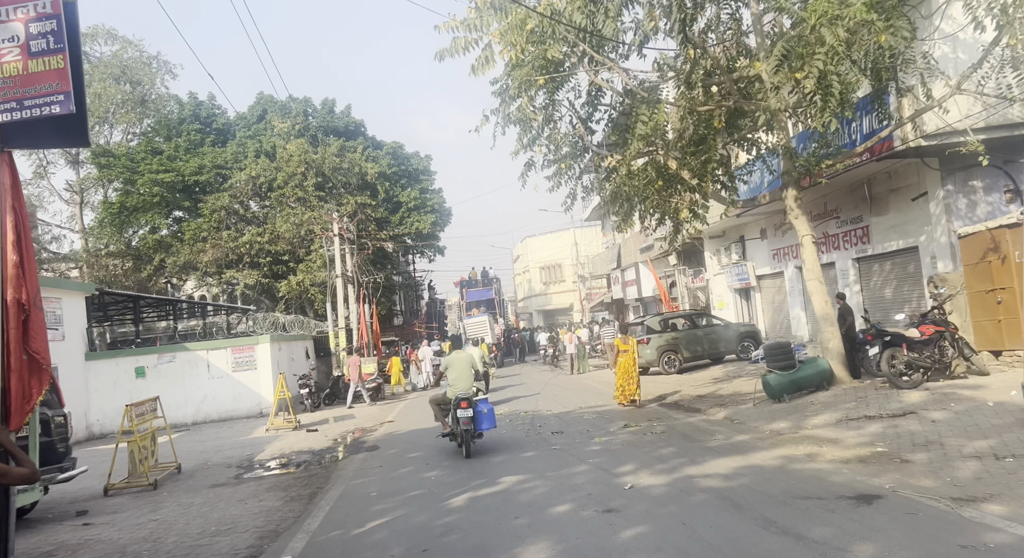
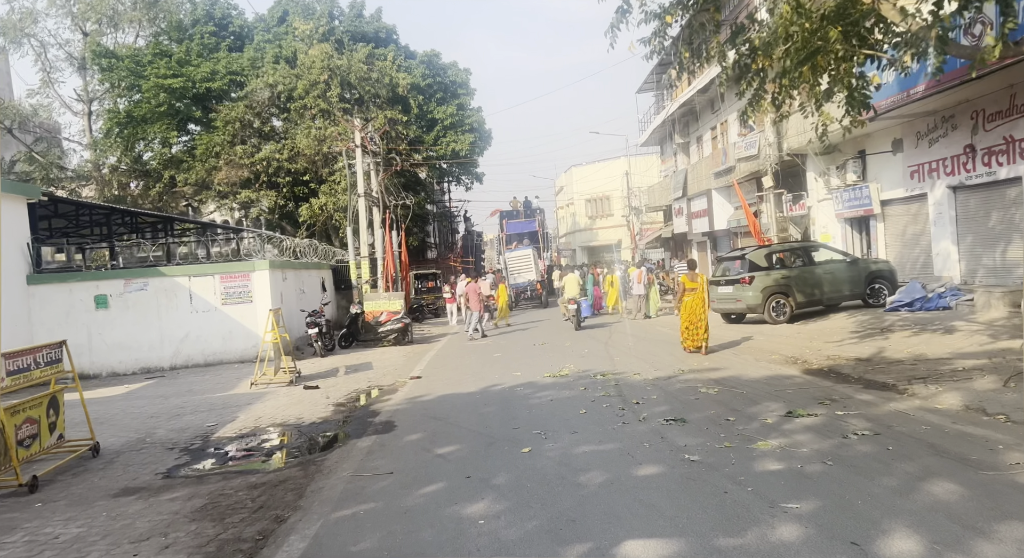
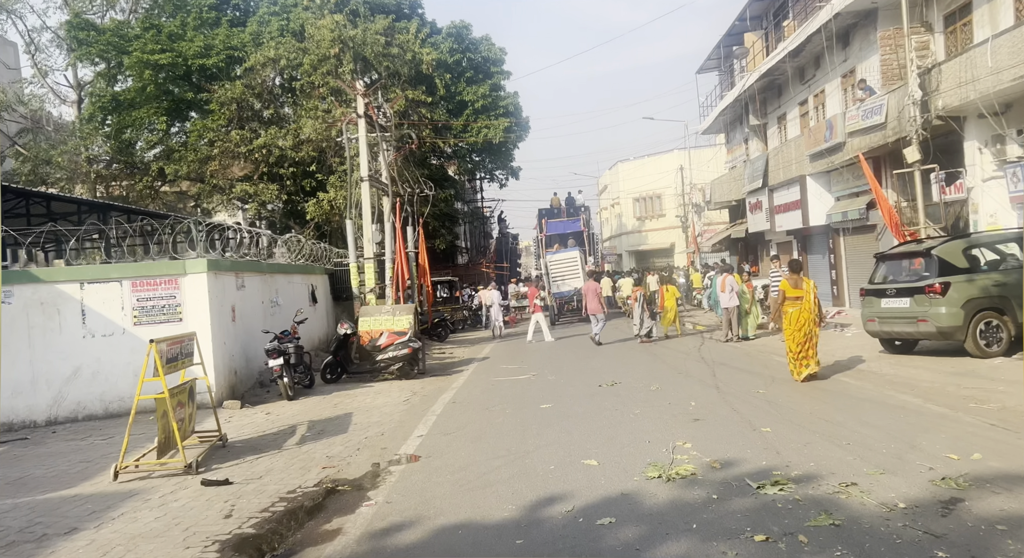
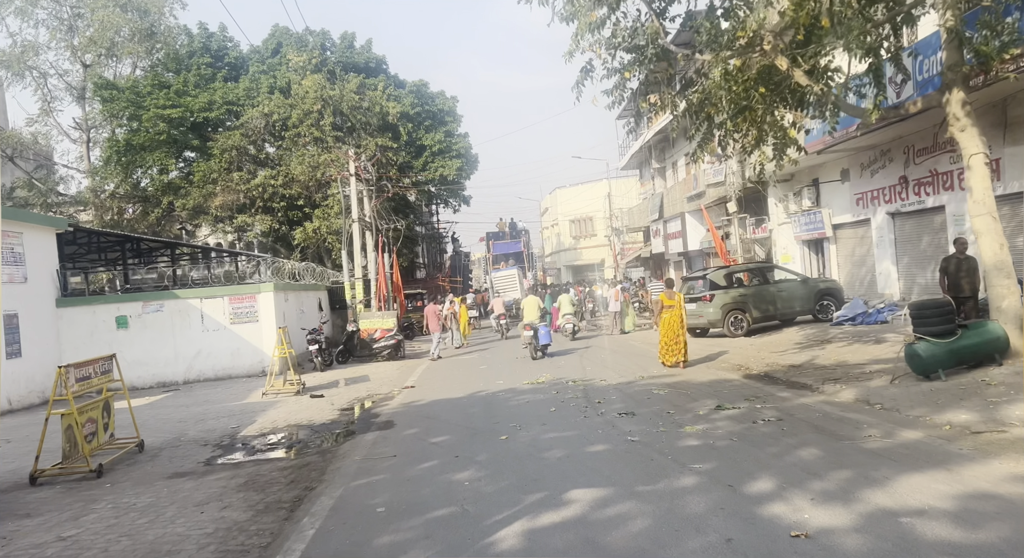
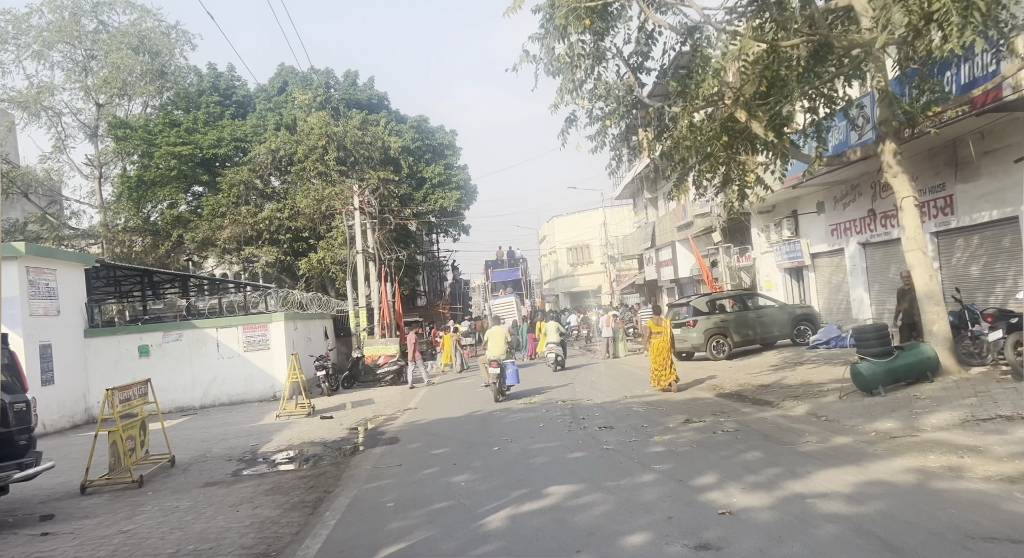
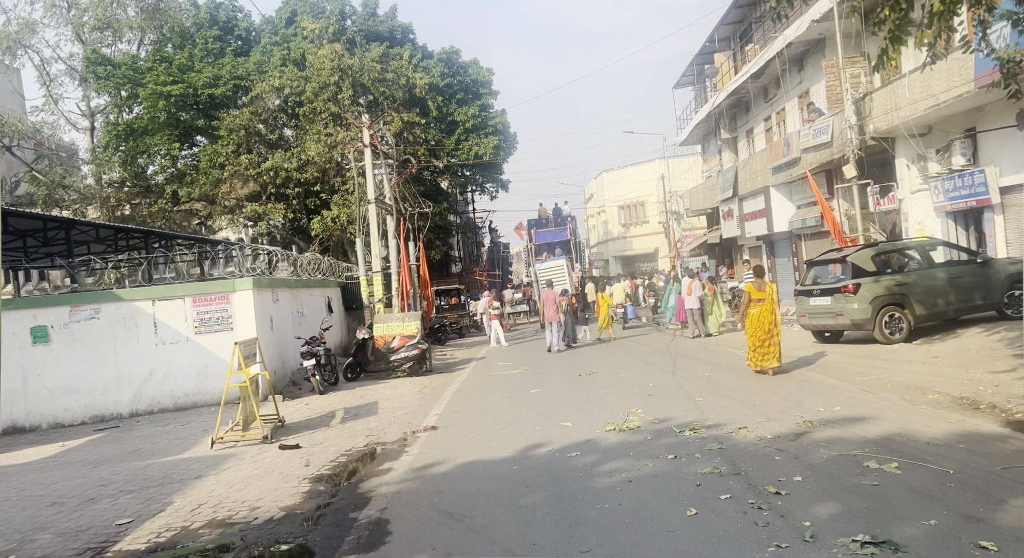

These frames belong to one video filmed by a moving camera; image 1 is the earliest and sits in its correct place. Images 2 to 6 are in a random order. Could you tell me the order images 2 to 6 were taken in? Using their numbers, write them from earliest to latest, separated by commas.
5, 4, 2, 6, 3
